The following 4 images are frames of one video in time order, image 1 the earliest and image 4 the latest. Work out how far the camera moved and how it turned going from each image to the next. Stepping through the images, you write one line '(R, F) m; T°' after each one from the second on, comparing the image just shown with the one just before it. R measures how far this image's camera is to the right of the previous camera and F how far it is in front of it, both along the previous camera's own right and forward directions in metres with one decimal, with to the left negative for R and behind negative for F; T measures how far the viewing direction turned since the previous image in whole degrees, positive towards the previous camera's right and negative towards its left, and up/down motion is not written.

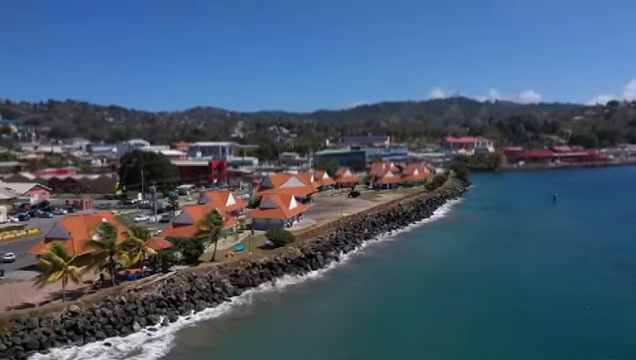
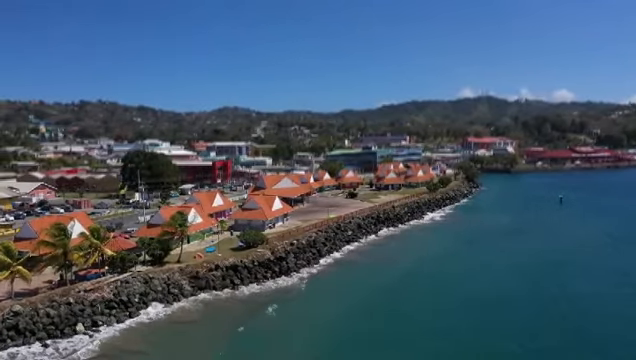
(+4.5, +0.6) m; -3°
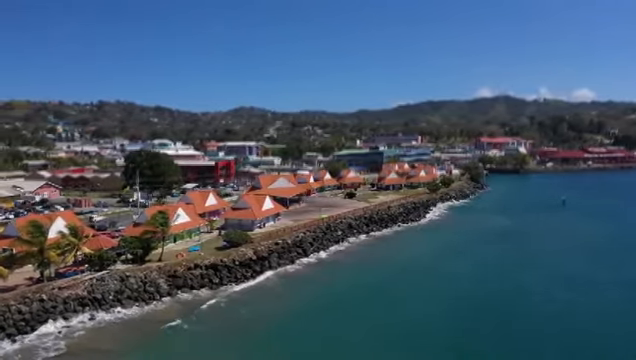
(+2.7, 0.0) m; -2°
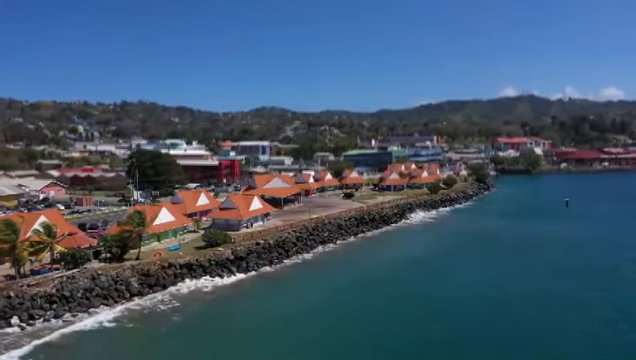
(+3.5, 0.0) m; -2°
